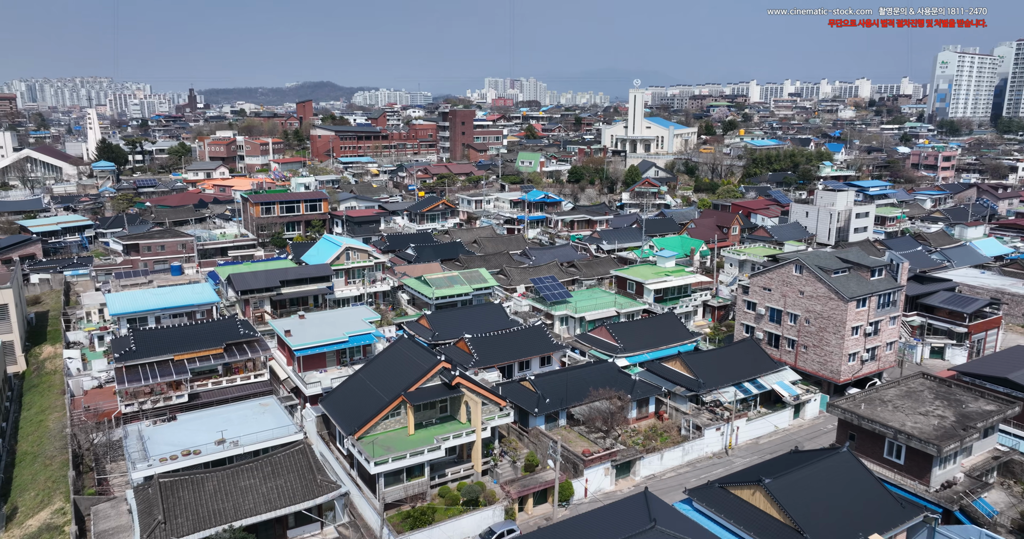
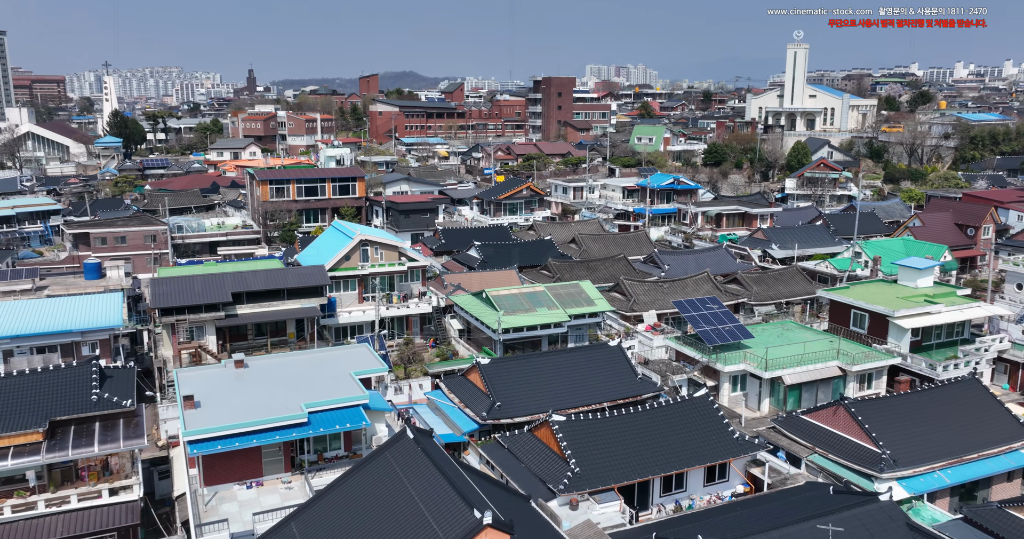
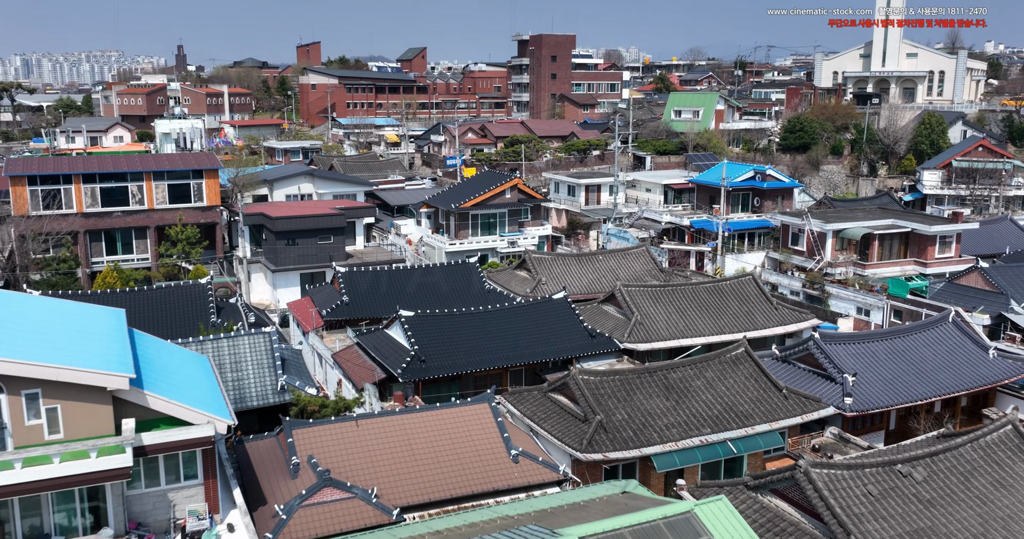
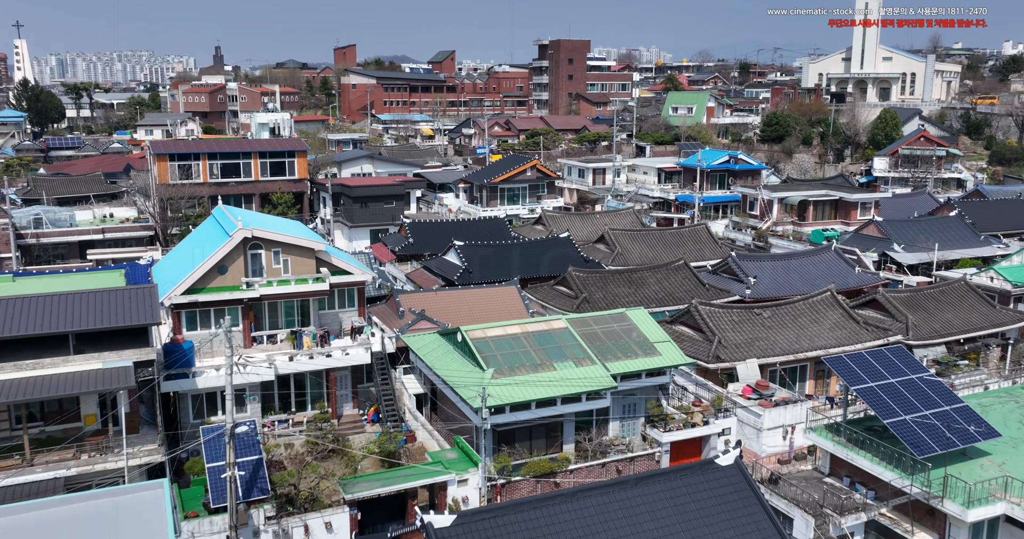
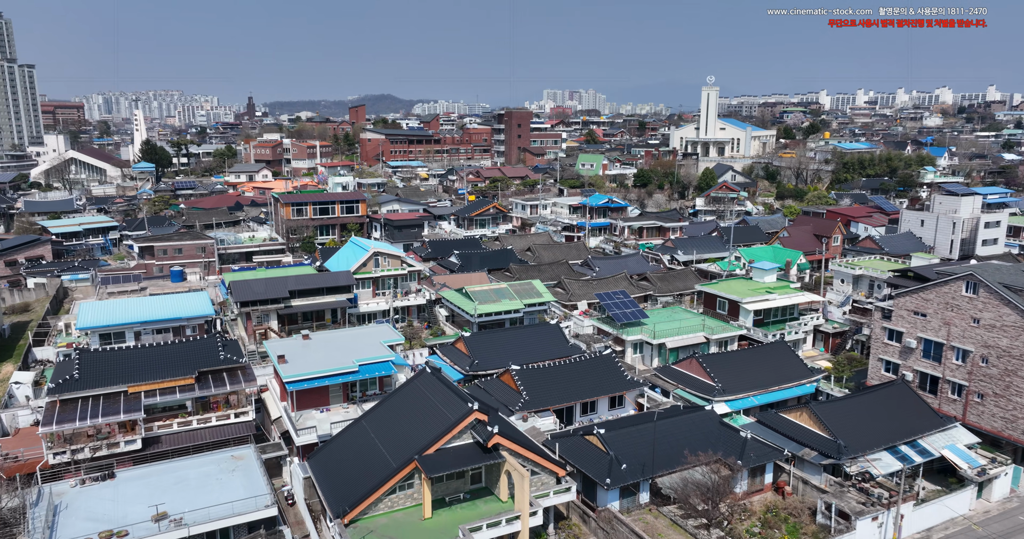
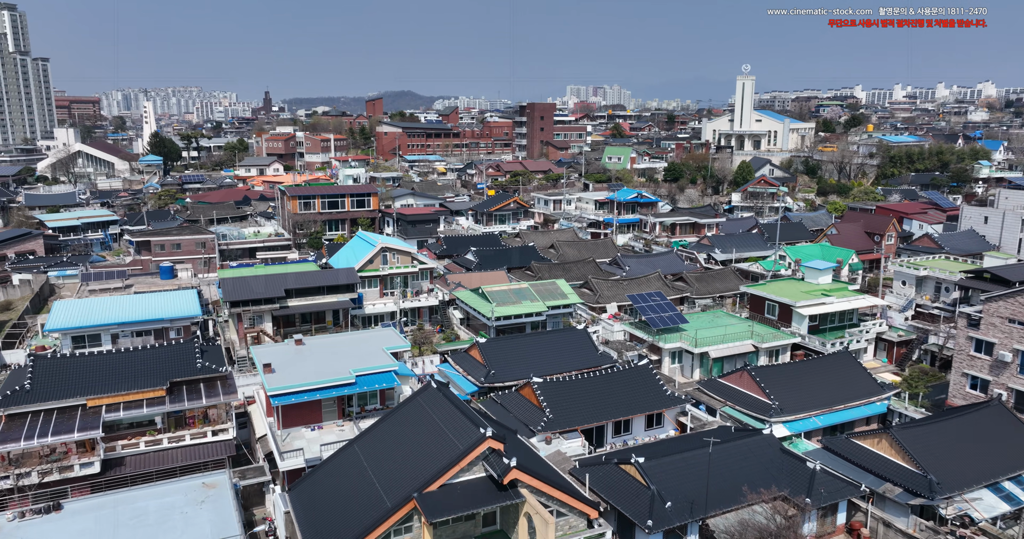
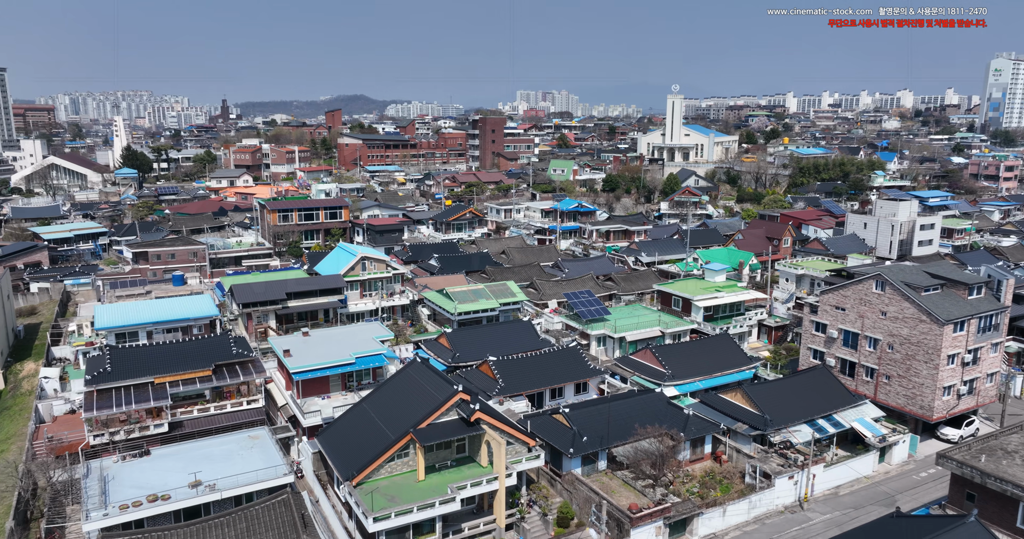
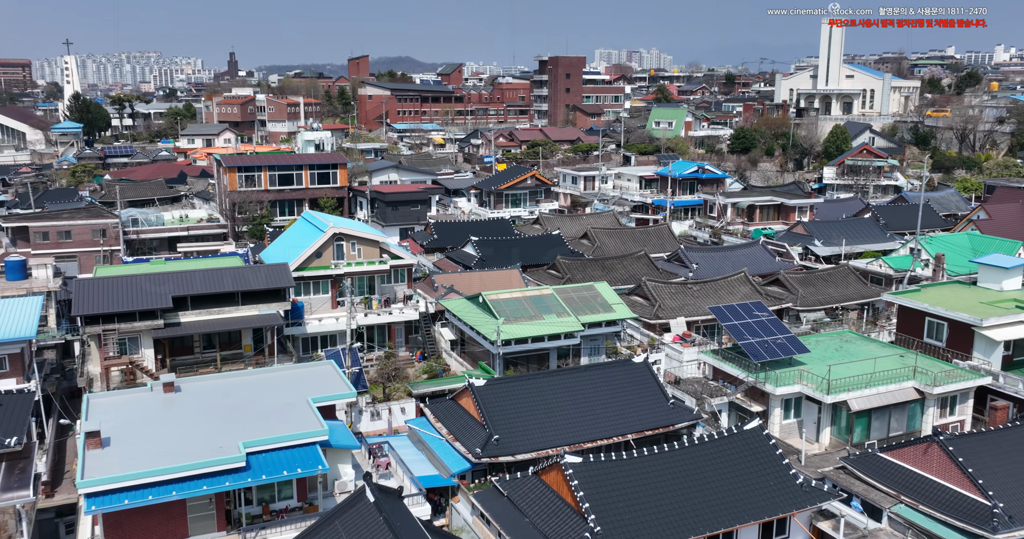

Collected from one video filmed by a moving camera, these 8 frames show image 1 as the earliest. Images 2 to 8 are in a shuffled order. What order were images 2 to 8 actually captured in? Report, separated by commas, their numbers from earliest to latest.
7, 5, 6, 2, 8, 4, 3
